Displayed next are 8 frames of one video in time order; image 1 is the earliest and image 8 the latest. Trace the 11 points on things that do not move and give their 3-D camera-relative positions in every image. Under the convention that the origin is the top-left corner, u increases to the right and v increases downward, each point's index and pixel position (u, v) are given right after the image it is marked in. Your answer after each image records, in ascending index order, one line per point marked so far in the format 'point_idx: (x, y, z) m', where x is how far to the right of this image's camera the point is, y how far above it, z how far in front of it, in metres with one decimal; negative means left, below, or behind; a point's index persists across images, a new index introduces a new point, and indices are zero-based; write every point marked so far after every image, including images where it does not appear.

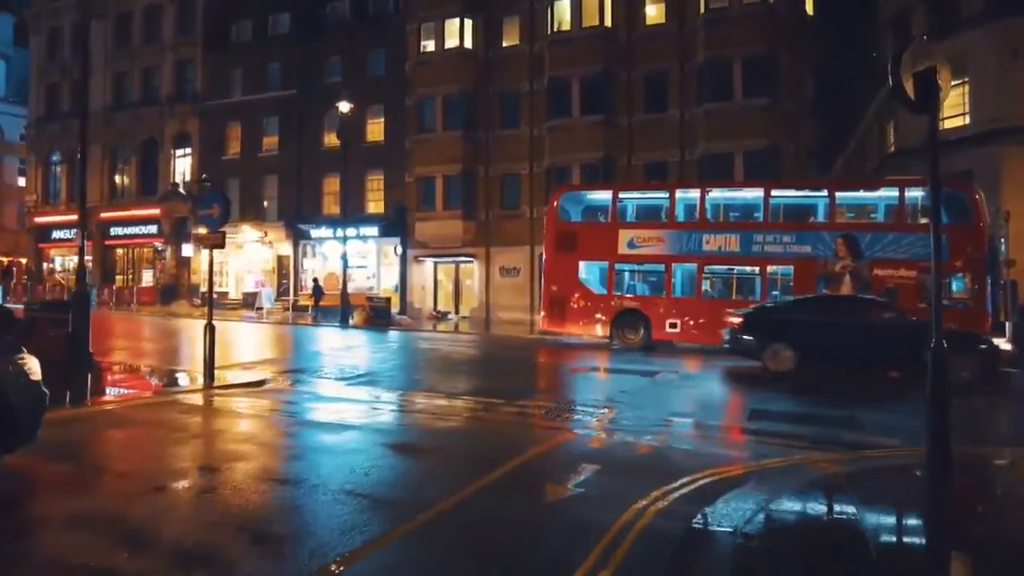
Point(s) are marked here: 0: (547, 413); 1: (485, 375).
0: (+0.6, -2.0, +11.0) m
1: (-0.6, -2.0, +16.1) m
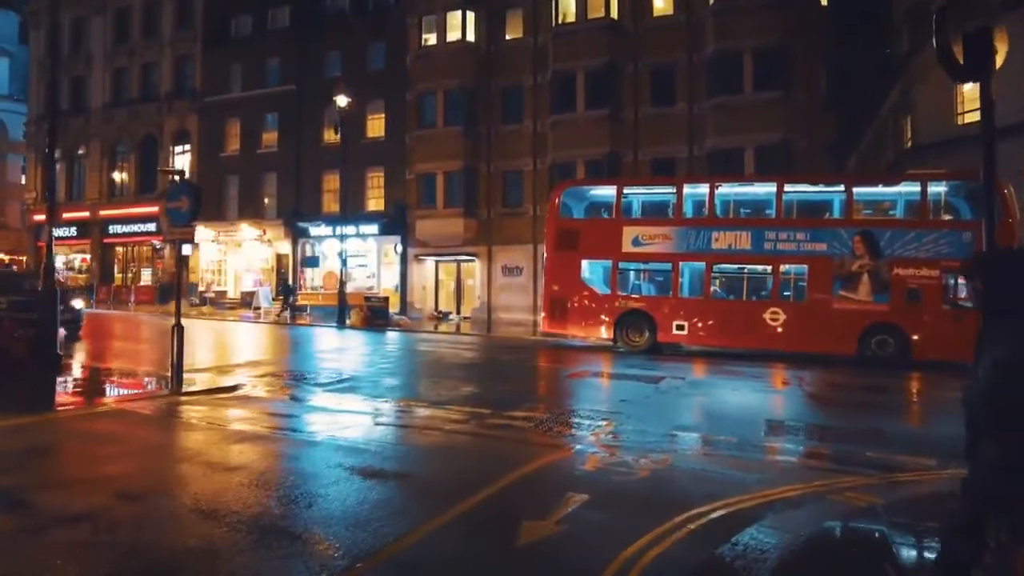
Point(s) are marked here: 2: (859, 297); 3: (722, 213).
0: (+0.4, -2.0, +10.0) m
1: (-0.7, -2.0, +15.1) m
2: (+9.3, -0.2, +18.7) m
3: (+6.0, +2.1, +19.7) m
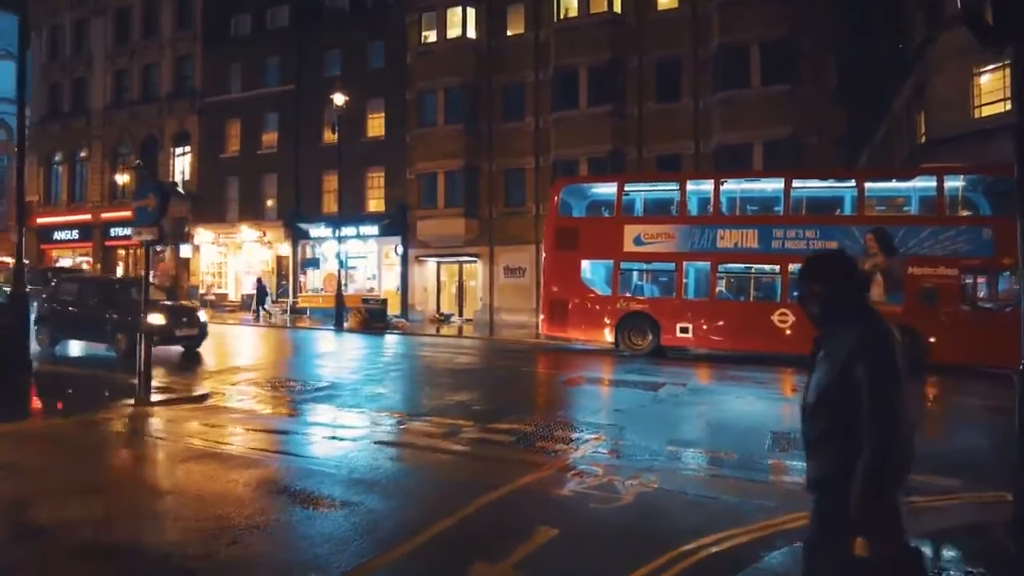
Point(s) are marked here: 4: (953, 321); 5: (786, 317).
0: (+0.2, -2.0, +9.3) m
1: (-0.8, -2.1, +14.4) m
2: (+9.2, -0.2, +17.8) m
3: (+5.9, +2.1, +18.8) m
4: (+10.9, -0.8, +17.2) m
5: (+7.3, -0.8, +18.4) m
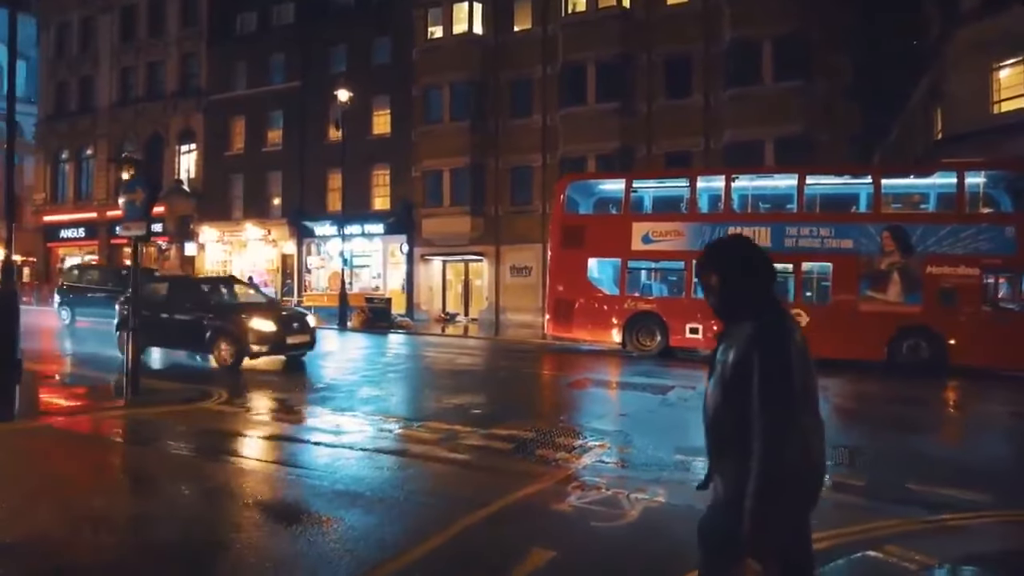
0: (+0.2, -2.0, +8.8) m
1: (-0.8, -2.0, +14.0) m
2: (+9.4, -0.2, +17.2) m
3: (+6.0, +2.1, +18.3) m
4: (+11.0, -0.8, +16.6) m
5: (+7.4, -0.8, +17.8) m
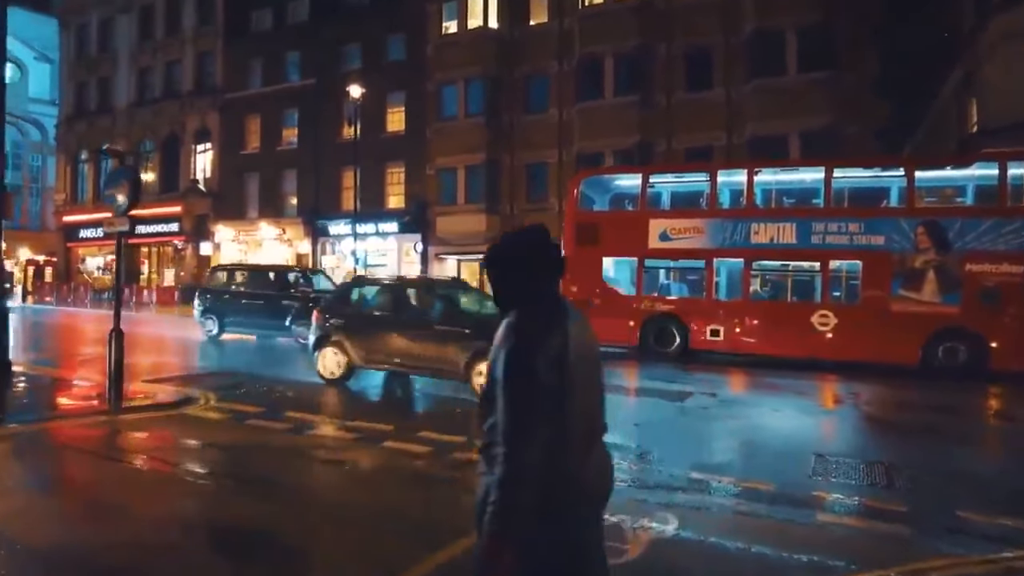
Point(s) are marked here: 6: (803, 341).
0: (+0.2, -2.0, +8.1) m
1: (-0.6, -2.0, +13.2) m
2: (+9.6, -0.2, +16.2) m
3: (+6.3, +2.1, +17.4) m
4: (+11.3, -0.8, +15.5) m
5: (+7.7, -0.8, +16.8) m
6: (+7.1, -1.3, +17.0) m
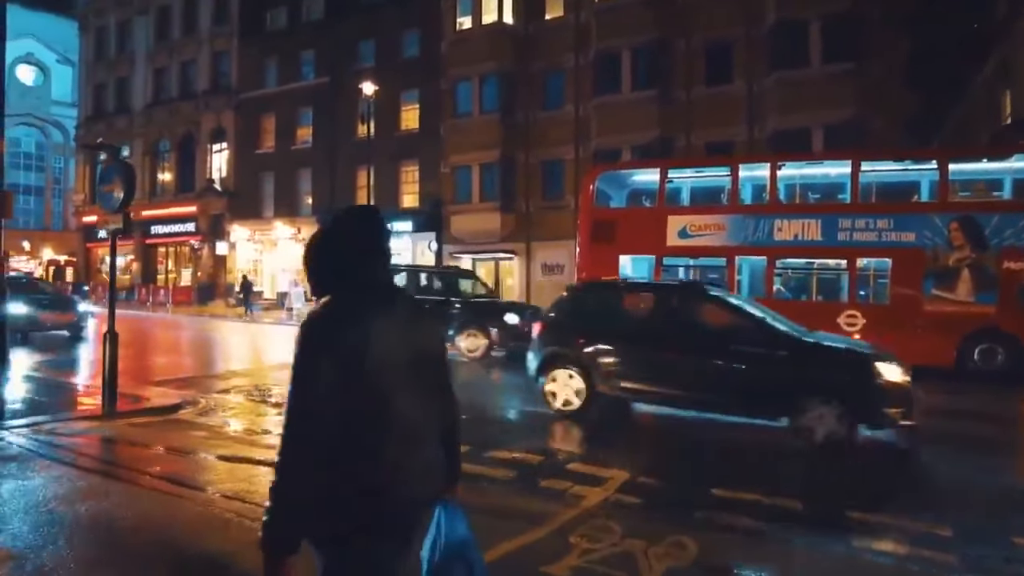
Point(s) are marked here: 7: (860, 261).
0: (+0.3, -2.0, +7.6) m
1: (-0.4, -2.0, +12.7) m
2: (+9.9, -0.2, +15.4) m
3: (+6.6, +2.2, +16.7) m
4: (+11.5, -0.8, +14.7) m
5: (+8.0, -0.7, +16.1) m
6: (+7.4, -1.3, +16.3) m
7: (+8.1, +0.6, +16.1) m
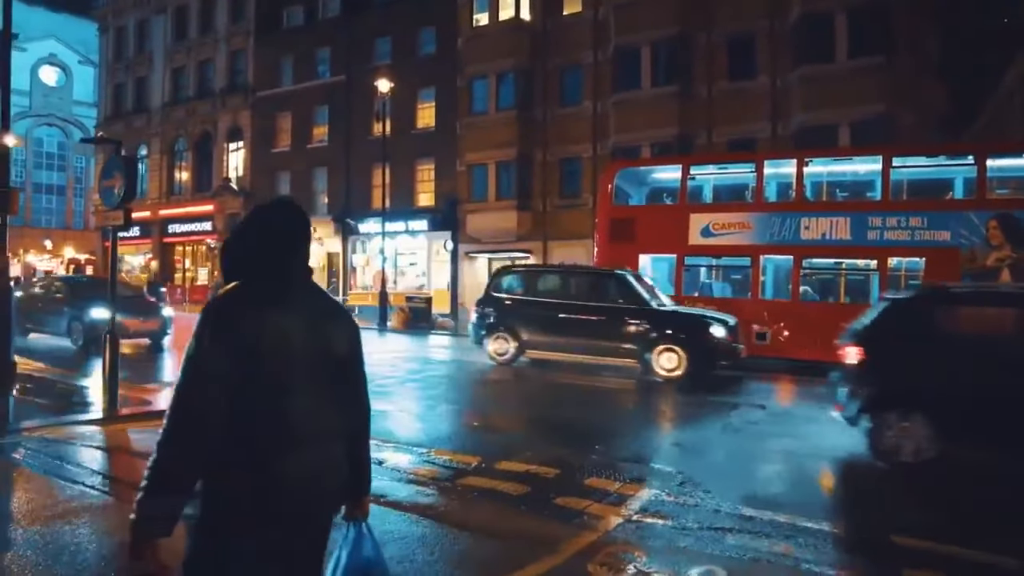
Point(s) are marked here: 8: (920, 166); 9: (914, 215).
0: (+0.4, -2.0, +7.1) m
1: (-0.1, -2.0, +12.3) m
2: (+10.2, -0.2, +14.7) m
3: (+7.0, +2.1, +16.0) m
4: (+11.8, -0.8, +13.9) m
5: (+8.3, -0.8, +15.4) m
6: (+7.8, -1.3, +15.7) m
7: (+8.5, +0.6, +15.4) m
8: (+8.9, +2.7, +15.2) m
9: (+8.8, +1.6, +15.2) m
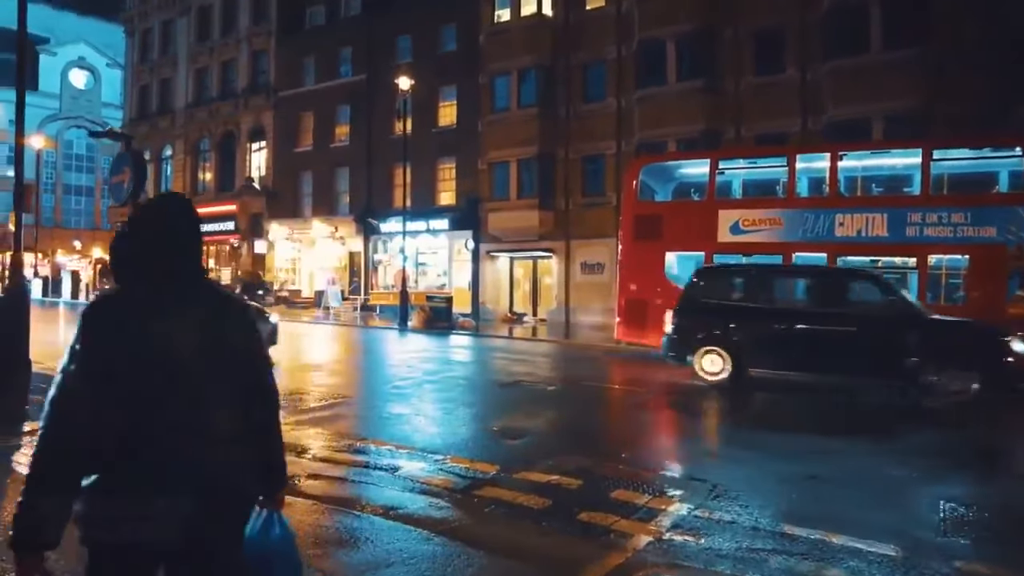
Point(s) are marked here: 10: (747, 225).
0: (+0.6, -2.0, +6.6) m
1: (+0.2, -2.0, +11.8) m
2: (+10.7, -0.2, +13.9) m
3: (+7.4, +2.1, +15.4) m
4: (+12.2, -0.8, +13.1) m
5: (+8.8, -0.7, +14.7) m
6: (+8.2, -1.3, +15.0) m
7: (+8.9, +0.6, +14.7) m
8: (+9.4, +2.7, +14.4) m
9: (+9.3, +1.6, +14.4) m
10: (+5.5, +1.5, +16.2) m
